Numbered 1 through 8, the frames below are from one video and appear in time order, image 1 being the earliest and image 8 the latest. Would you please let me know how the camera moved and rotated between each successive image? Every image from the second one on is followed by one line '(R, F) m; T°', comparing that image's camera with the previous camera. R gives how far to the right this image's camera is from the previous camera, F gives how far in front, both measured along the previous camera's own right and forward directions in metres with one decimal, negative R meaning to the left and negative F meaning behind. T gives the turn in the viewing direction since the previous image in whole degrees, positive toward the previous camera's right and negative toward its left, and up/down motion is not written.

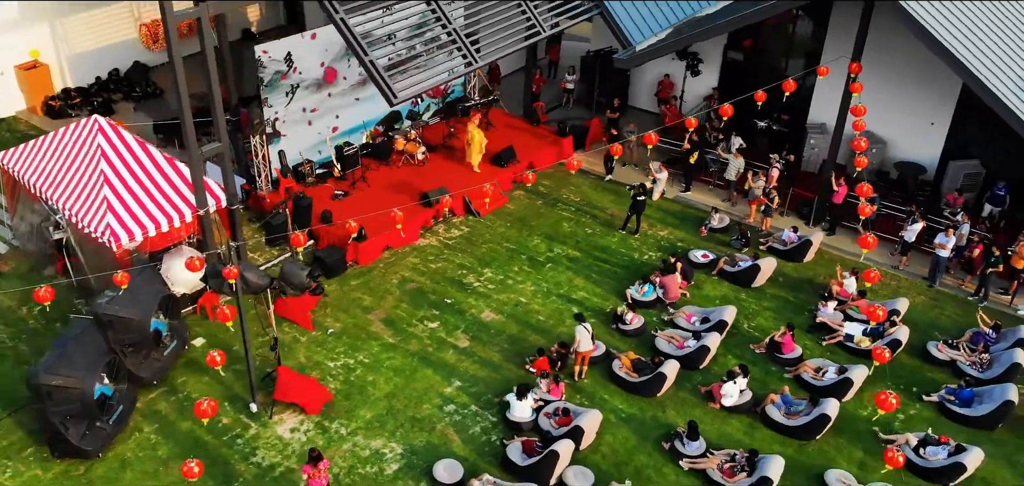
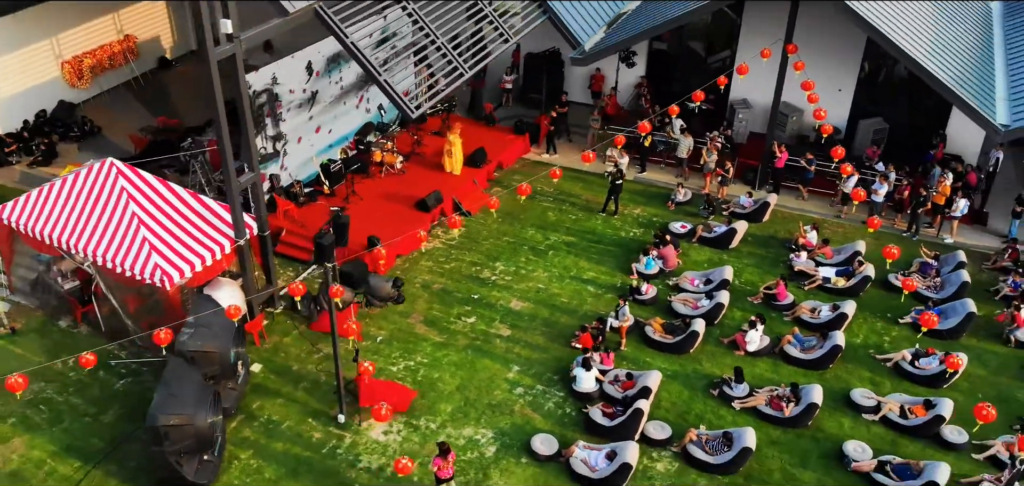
(-3.7, -1.1) m; +11°
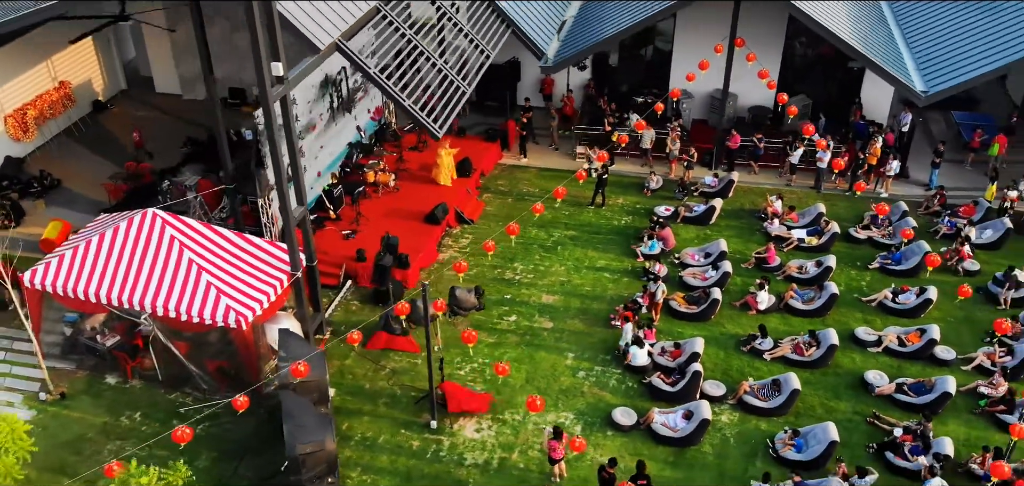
(-3.9, -1.1) m; +11°
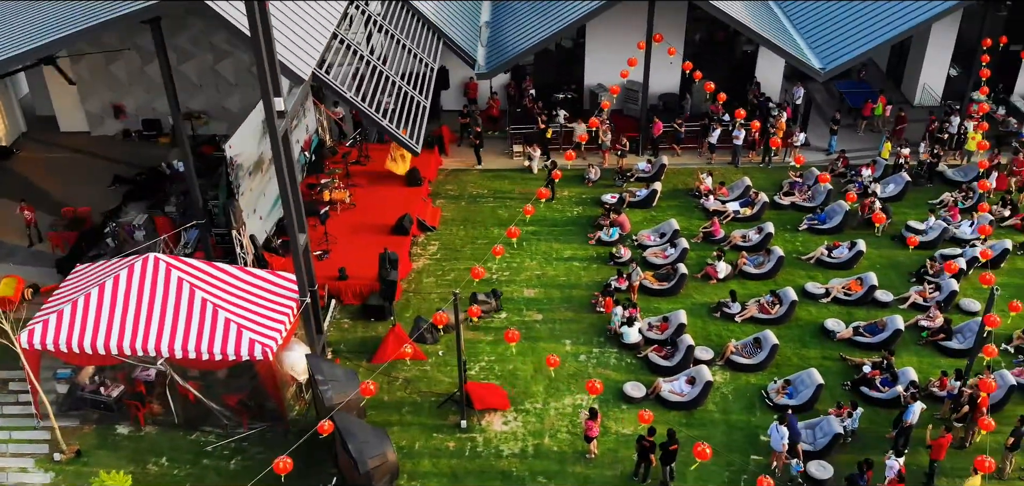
(-3.1, -0.8) m; +10°
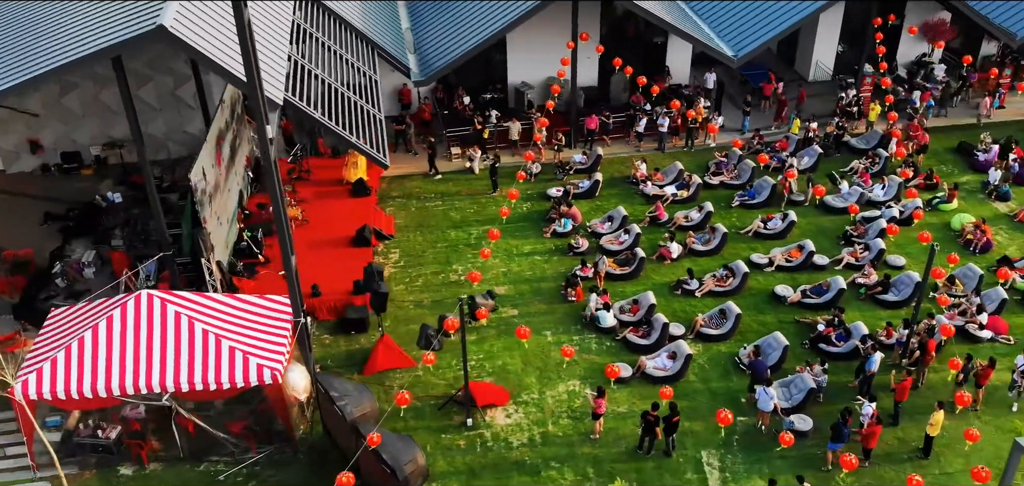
(-2.3, -0.6) m; +8°
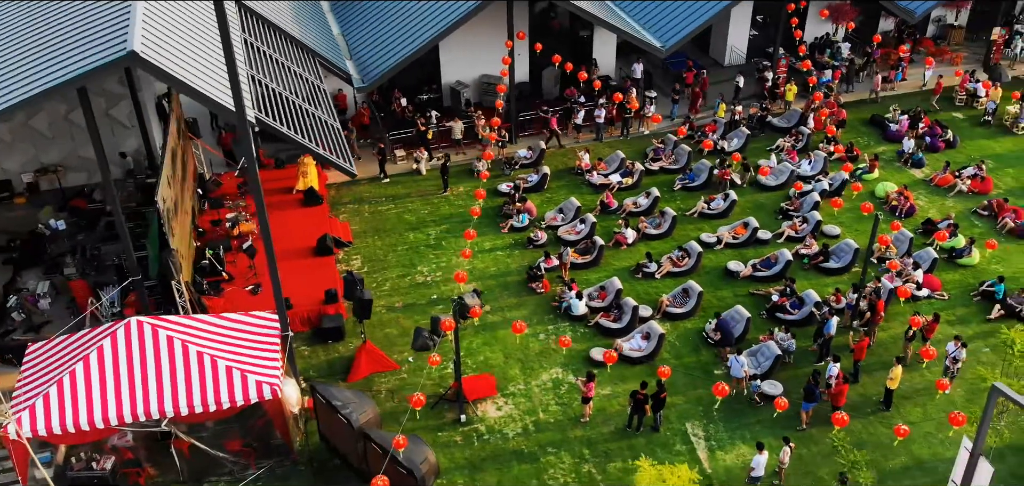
(-1.6, -0.5) m; +7°
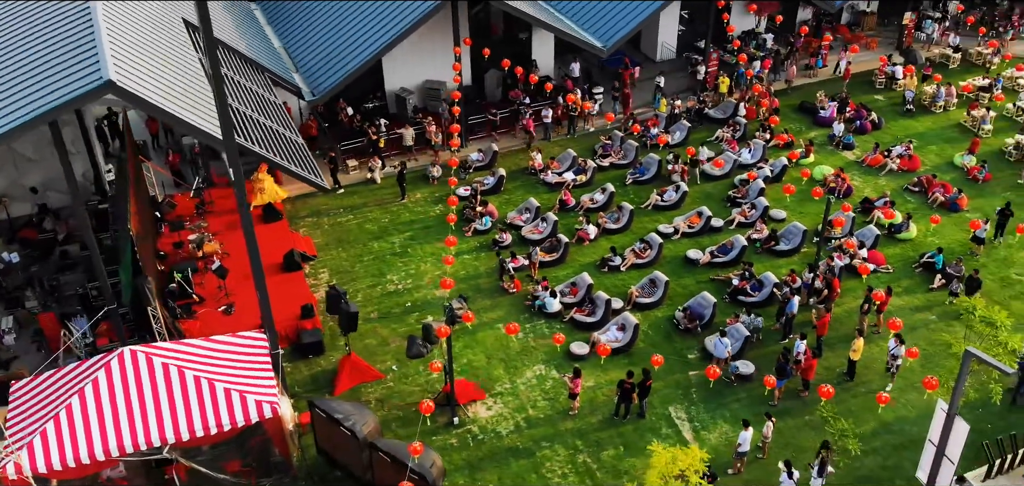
(-1.4, -0.4) m; +6°
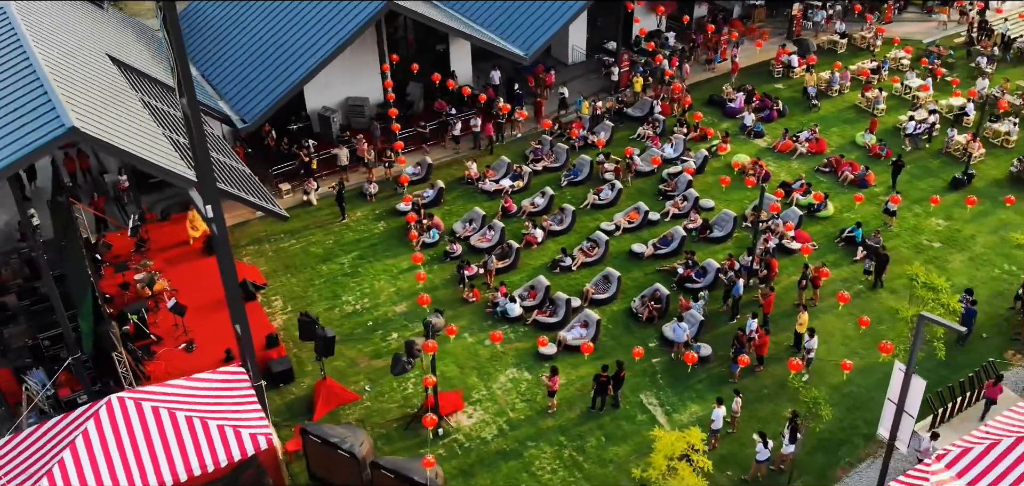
(-1.7, -0.5) m; +7°
